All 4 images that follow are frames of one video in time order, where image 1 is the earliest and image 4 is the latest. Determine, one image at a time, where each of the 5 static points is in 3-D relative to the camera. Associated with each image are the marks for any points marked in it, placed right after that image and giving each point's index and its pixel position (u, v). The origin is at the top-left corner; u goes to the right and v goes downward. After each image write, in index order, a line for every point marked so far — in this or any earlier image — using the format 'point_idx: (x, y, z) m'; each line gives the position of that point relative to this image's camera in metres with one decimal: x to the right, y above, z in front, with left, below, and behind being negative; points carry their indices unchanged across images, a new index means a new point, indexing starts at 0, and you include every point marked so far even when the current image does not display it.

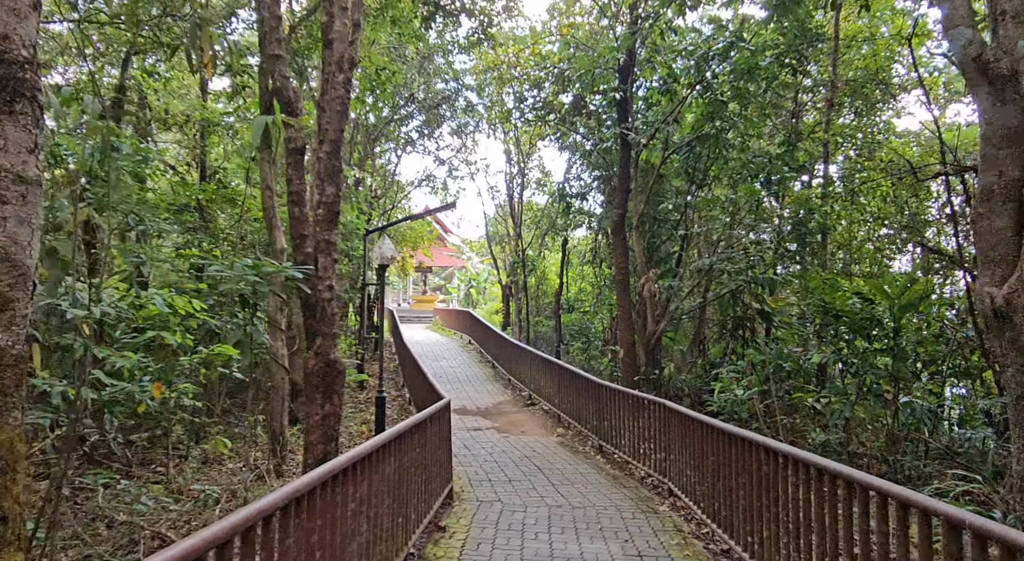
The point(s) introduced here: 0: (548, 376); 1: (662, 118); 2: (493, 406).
0: (+0.6, -1.5, +10.7) m
1: (+2.1, +2.3, +9.9) m
2: (-0.3, -2.1, +11.4) m
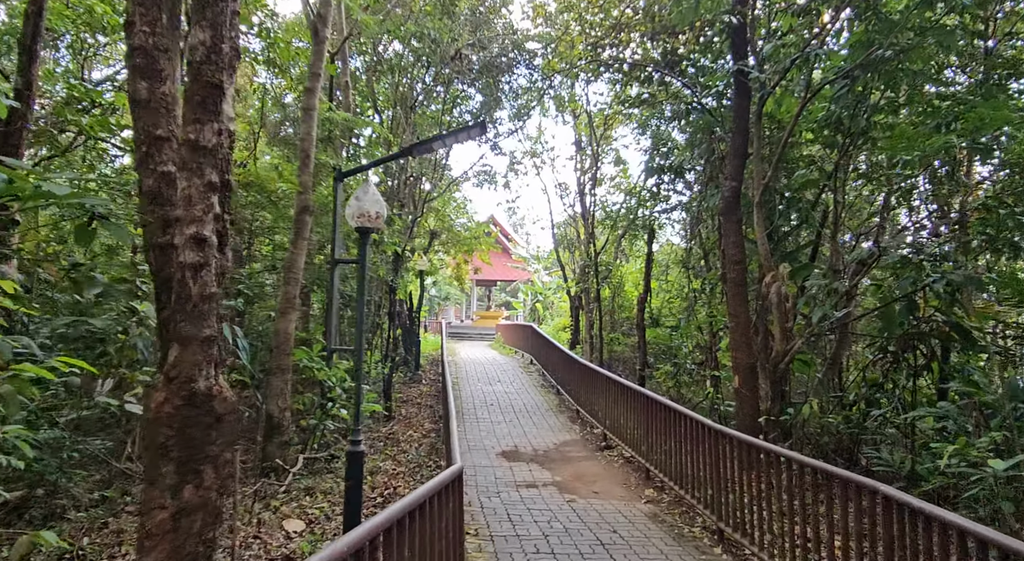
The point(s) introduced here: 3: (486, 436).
0: (+1.3, -1.5, +7.8) m
1: (+2.9, +2.3, +7.0) m
2: (+0.5, -2.1, +8.6) m
3: (-0.3, -2.0, +9.2) m
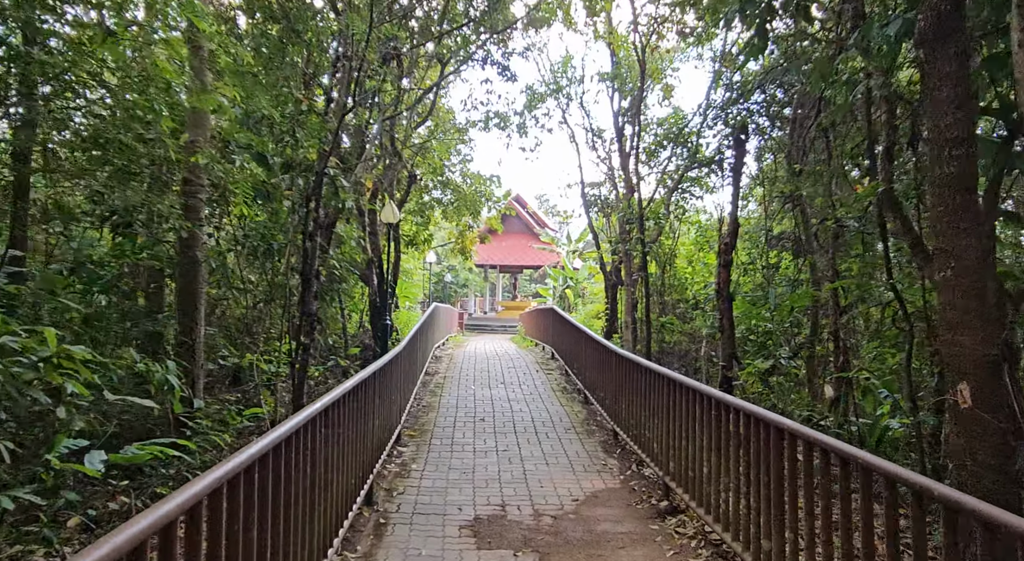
0: (+1.2, -1.0, +3.9) m
1: (+2.7, +2.8, +3.0) m
2: (+0.4, -1.6, +4.7) m
3: (-0.4, -1.5, +5.3) m
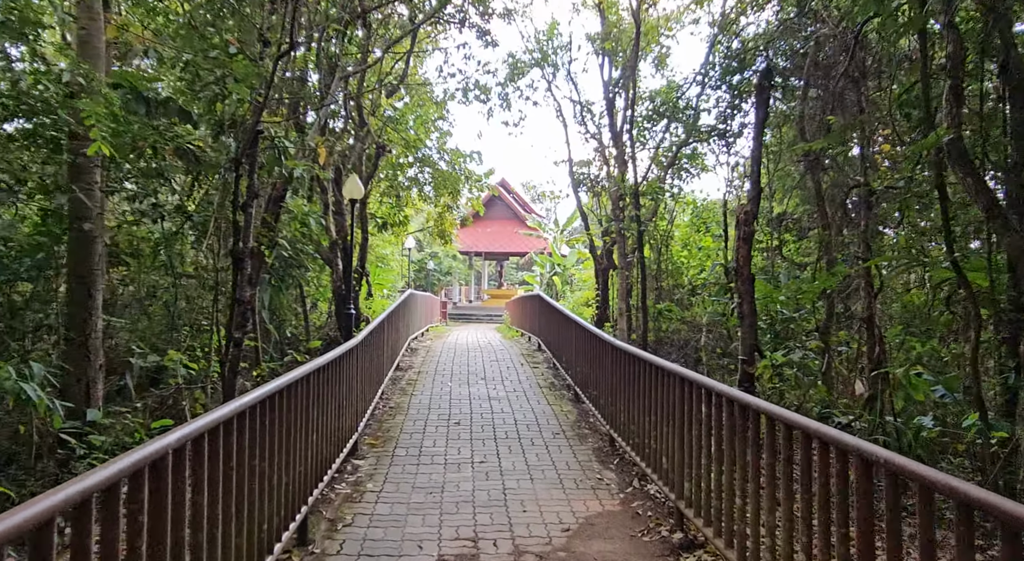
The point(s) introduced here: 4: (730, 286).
0: (+1.1, -0.8, +2.9) m
1: (+2.5, +2.9, +2.0) m
2: (+0.3, -1.4, +3.8) m
3: (-0.6, -1.4, +4.3) m
4: (+2.6, -0.1, +7.9) m
